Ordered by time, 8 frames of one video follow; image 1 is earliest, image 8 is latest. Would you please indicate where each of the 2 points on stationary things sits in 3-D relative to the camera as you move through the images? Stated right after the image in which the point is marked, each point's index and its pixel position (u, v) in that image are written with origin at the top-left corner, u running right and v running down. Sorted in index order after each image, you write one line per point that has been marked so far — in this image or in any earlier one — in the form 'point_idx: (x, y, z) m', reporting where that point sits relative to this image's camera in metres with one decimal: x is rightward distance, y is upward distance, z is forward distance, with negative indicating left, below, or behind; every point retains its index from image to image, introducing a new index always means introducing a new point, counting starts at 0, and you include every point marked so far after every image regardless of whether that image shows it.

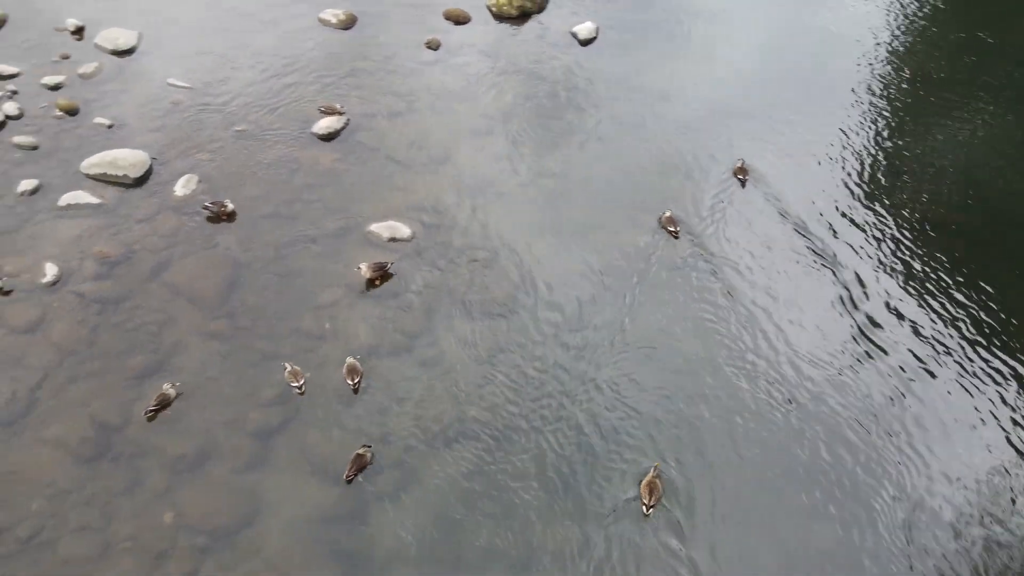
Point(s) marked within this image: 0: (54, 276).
0: (-6.3, +0.2, +10.0) m
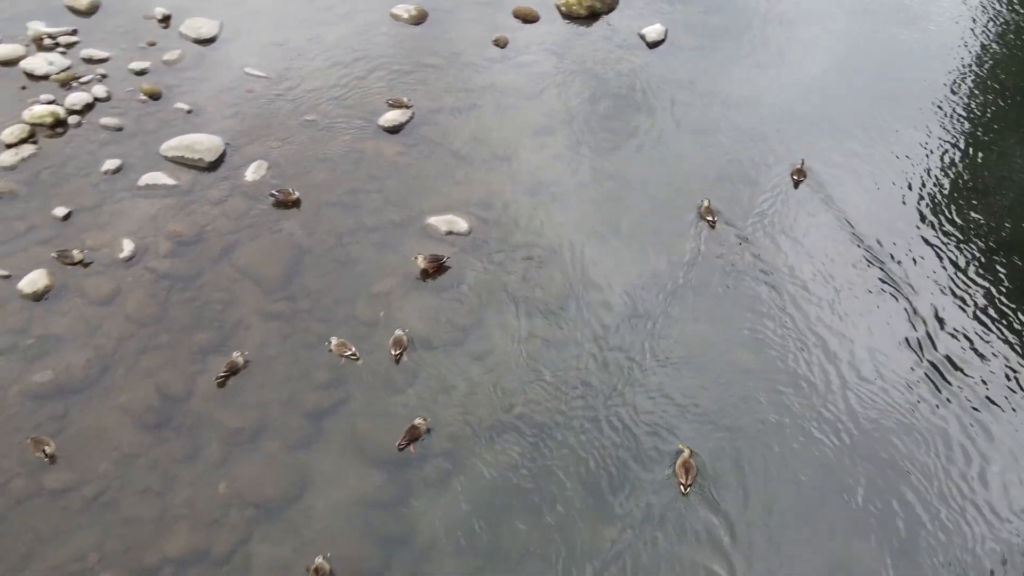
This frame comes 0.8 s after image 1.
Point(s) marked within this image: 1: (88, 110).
0: (-5.5, +0.5, +10.5) m
1: (-7.5, +3.2, +12.9) m
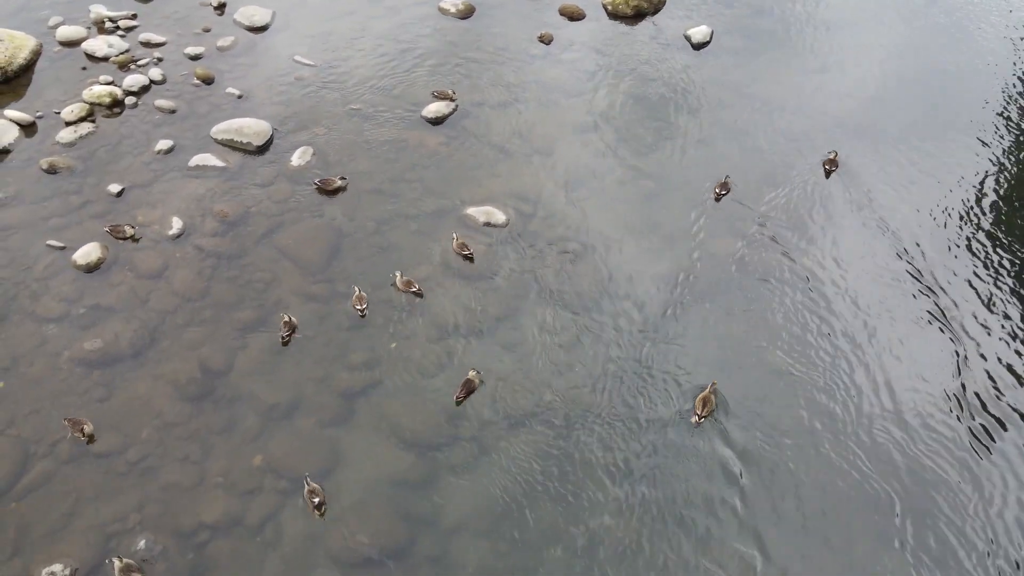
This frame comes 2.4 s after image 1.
0: (-5.0, +0.9, +10.8) m
1: (-6.8, +3.6, +13.4) m
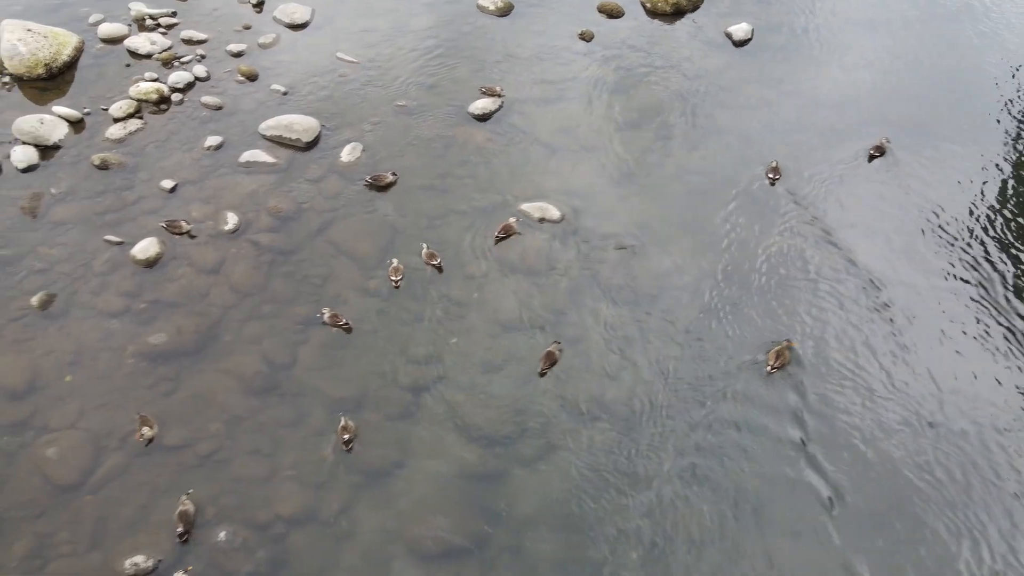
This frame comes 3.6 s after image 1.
0: (-4.1, +1.0, +10.9) m
1: (-6.0, +3.7, +13.4) m
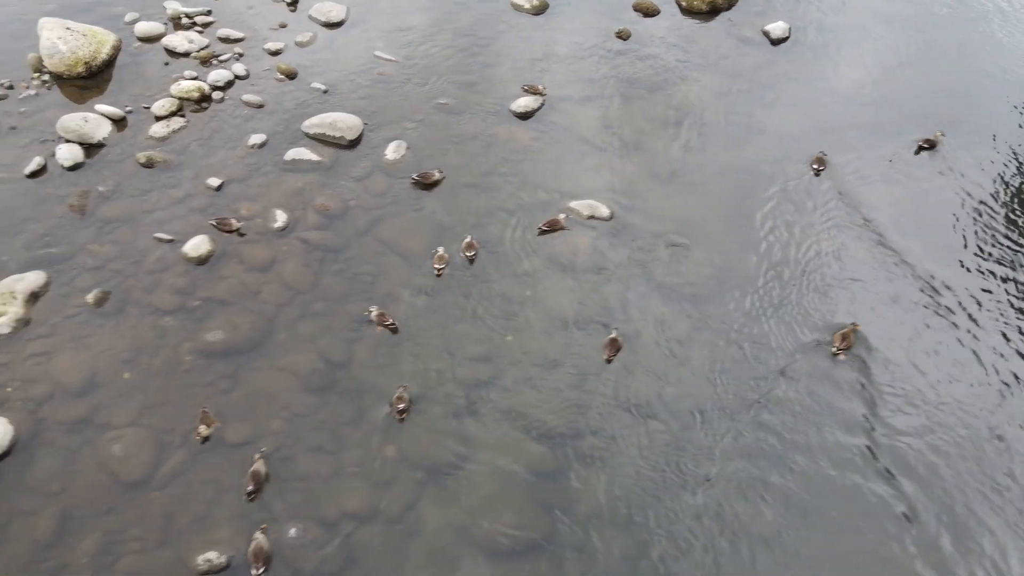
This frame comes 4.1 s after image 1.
0: (-3.4, +1.0, +10.9) m
1: (-5.2, +3.7, +13.4) m
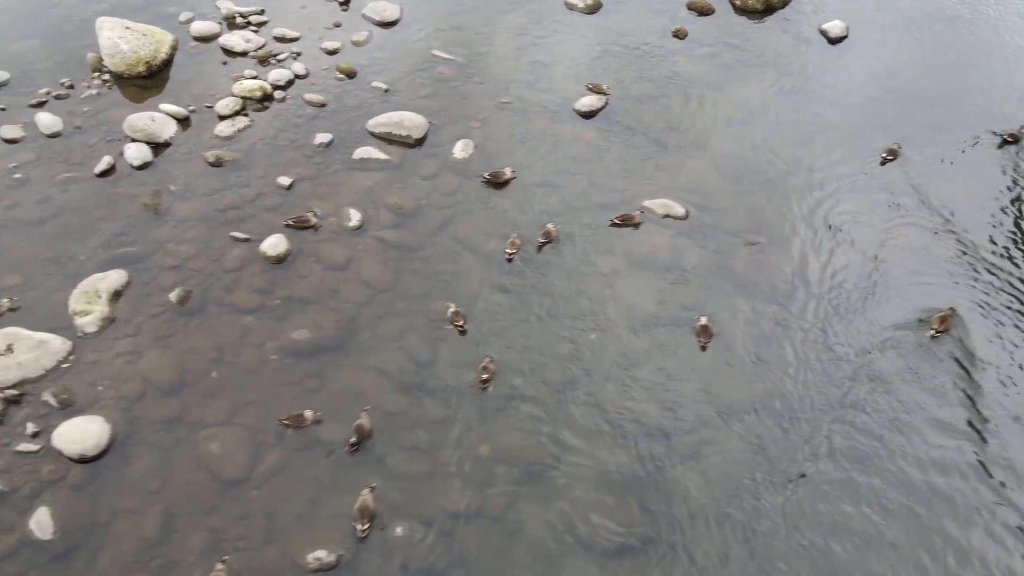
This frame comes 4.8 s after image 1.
0: (-2.3, +1.0, +10.9) m
1: (-4.1, +3.7, +13.4) m
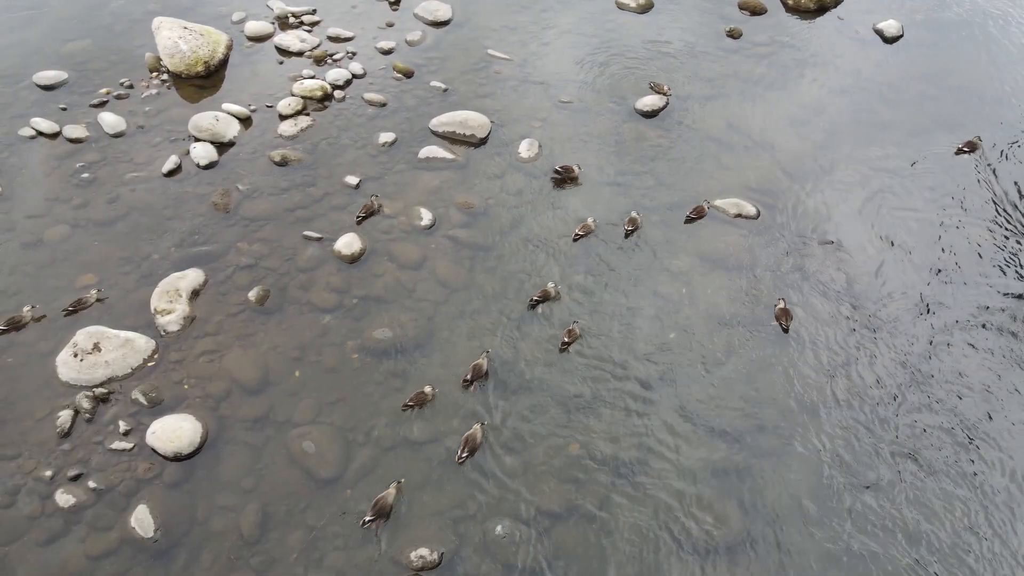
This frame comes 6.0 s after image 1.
0: (-1.3, +1.0, +10.9) m
1: (-3.1, +3.7, +13.4) m
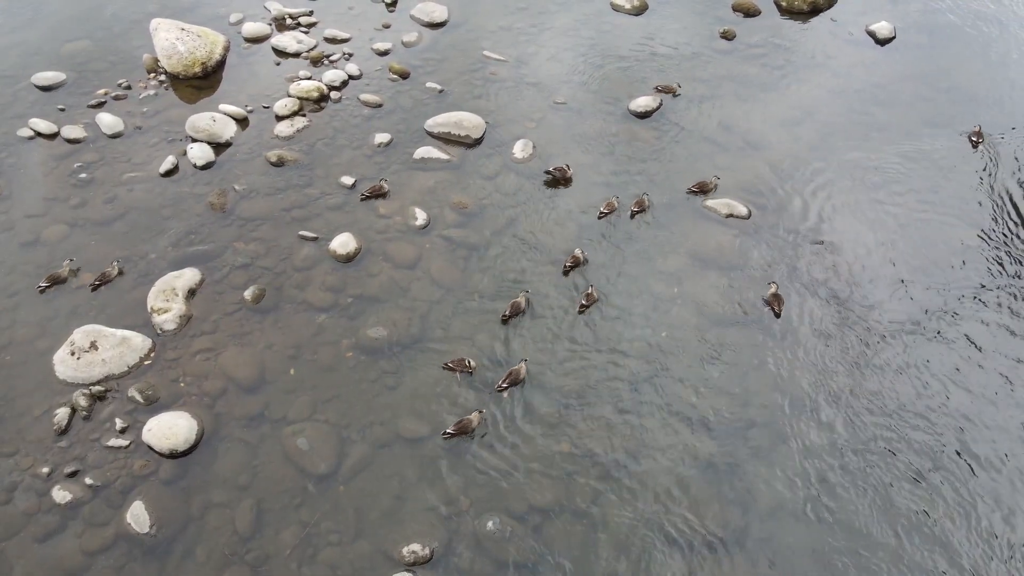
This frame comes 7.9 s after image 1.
0: (-1.3, +1.0, +11.0) m
1: (-3.1, +3.7, +13.5) m
